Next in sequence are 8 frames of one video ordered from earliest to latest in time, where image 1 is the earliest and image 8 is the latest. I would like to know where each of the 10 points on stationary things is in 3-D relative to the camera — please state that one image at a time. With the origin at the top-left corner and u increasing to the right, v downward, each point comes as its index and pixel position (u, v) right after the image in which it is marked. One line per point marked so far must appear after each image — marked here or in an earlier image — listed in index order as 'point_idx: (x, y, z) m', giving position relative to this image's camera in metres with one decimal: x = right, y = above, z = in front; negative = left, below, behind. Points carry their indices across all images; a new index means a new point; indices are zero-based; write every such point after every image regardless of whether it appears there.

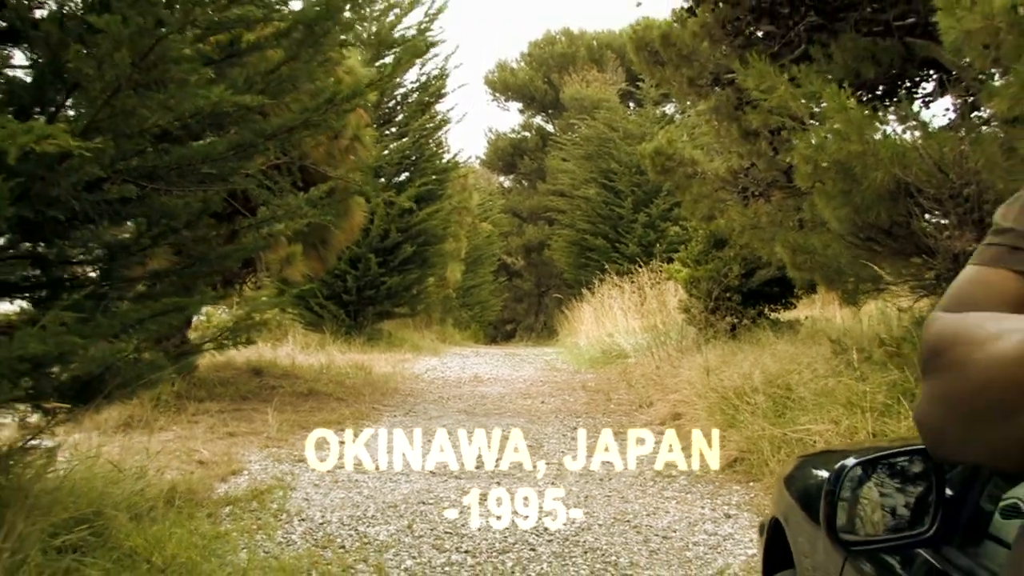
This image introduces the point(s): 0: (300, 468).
0: (-0.8, -0.7, +5.6) m
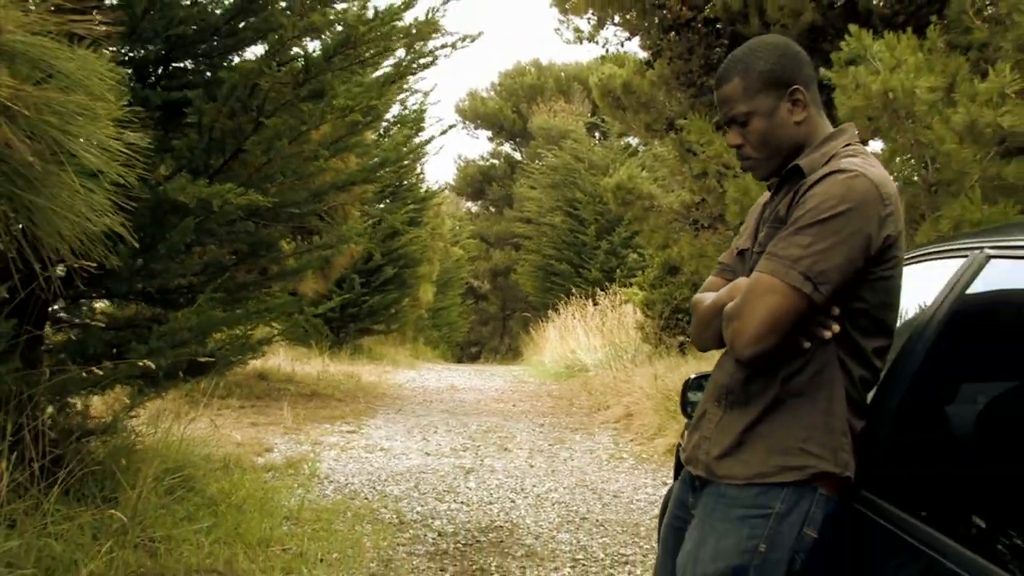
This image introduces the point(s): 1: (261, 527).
0: (-0.9, -0.8, +6.9) m
1: (-0.8, -0.8, +4.5) m
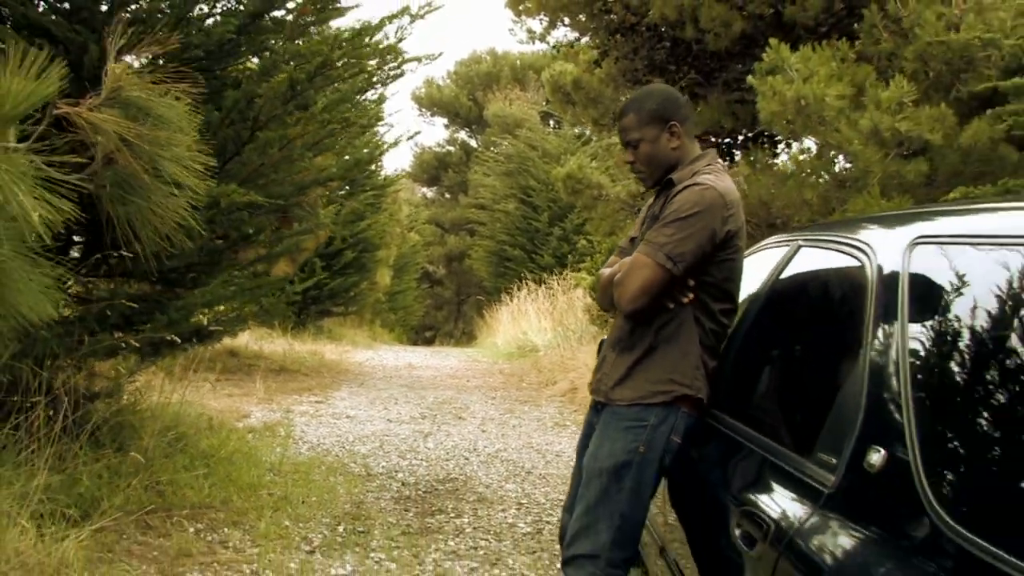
0: (-1.2, -0.7, +7.6) m
1: (-1.0, -0.7, +5.2) m
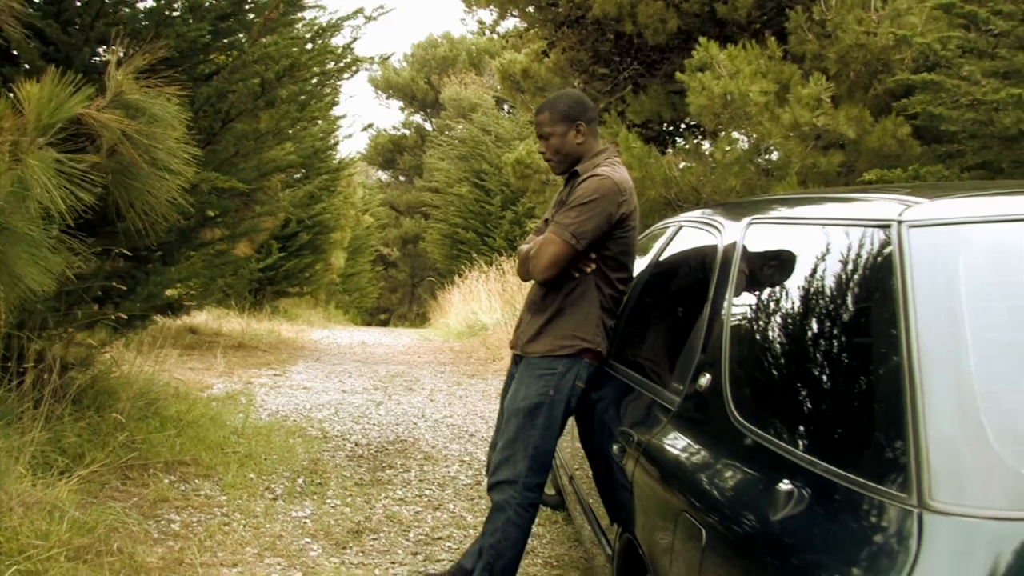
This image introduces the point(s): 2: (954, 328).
0: (-1.5, -0.6, +8.1) m
1: (-1.2, -0.6, +5.7) m
2: (+0.5, 0.0, +1.7) m
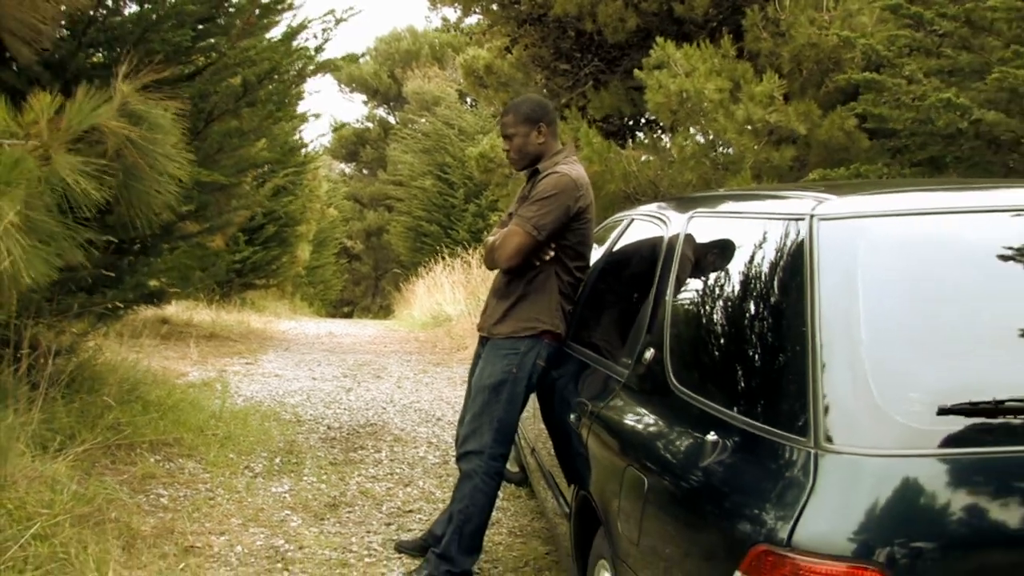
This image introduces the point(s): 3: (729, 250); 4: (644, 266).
0: (-1.7, -0.5, +8.3) m
1: (-1.3, -0.6, +6.0) m
2: (+0.5, 0.0, +2.0) m
3: (+0.4, +0.1, +2.6) m
4: (+0.3, +0.1, +3.1) m
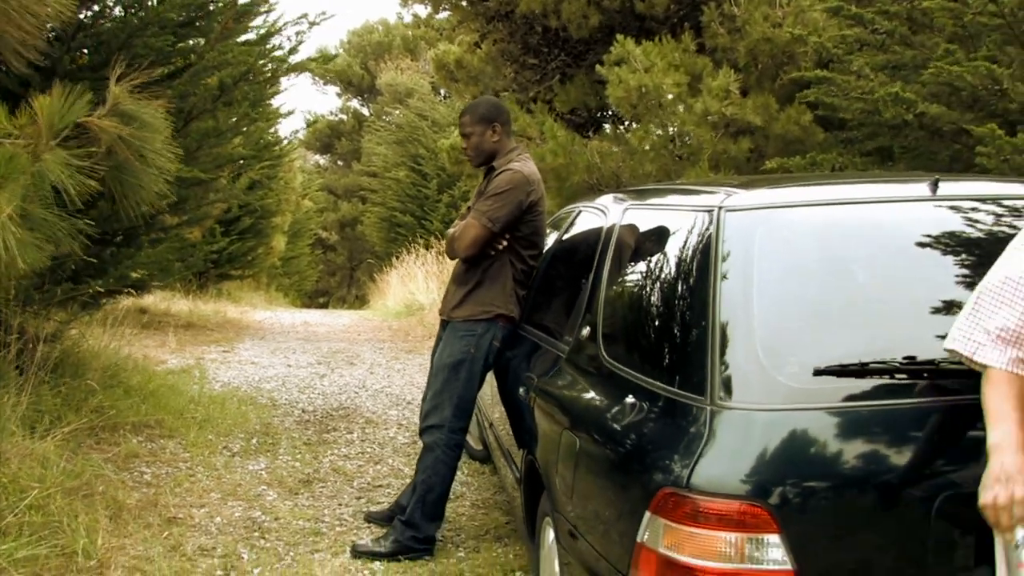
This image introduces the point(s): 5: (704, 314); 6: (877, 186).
0: (-1.9, -0.4, +8.6) m
1: (-1.5, -0.5, +6.3) m
2: (+0.4, 0.0, +2.3) m
3: (+0.3, +0.1, +2.9) m
4: (+0.2, +0.1, +3.4) m
5: (+0.3, 0.0, +2.3) m
6: (+0.7, +0.2, +2.7) m
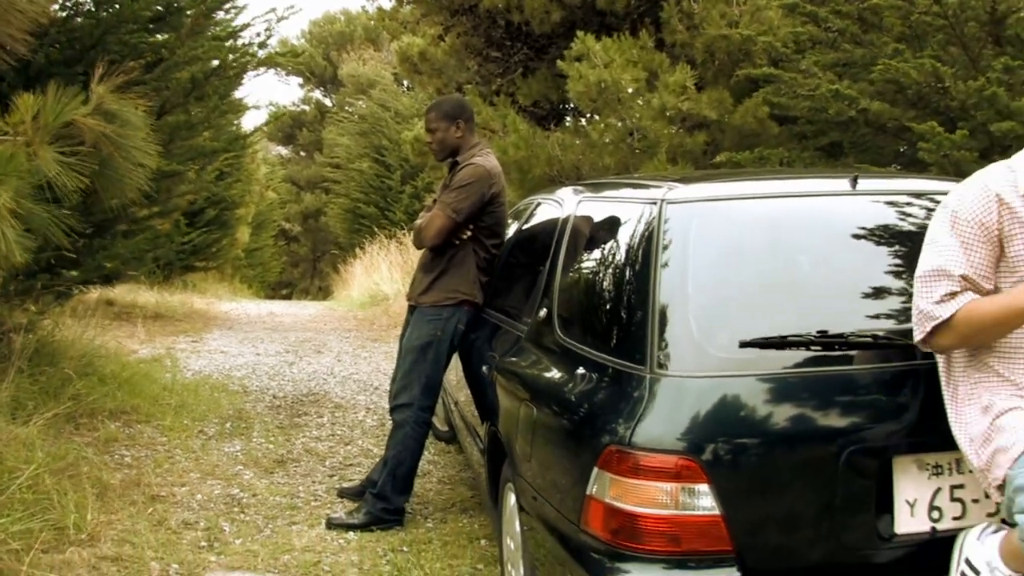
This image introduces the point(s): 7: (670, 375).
0: (-2.1, -0.4, +8.8) m
1: (-1.7, -0.5, +6.5) m
2: (+0.3, 0.0, +2.5) m
3: (+0.2, +0.1, +3.1) m
4: (+0.1, +0.1, +3.7) m
5: (+0.2, 0.0, +2.5) m
6: (+0.6, +0.2, +2.9) m
7: (+0.3, -0.1, +2.3) m
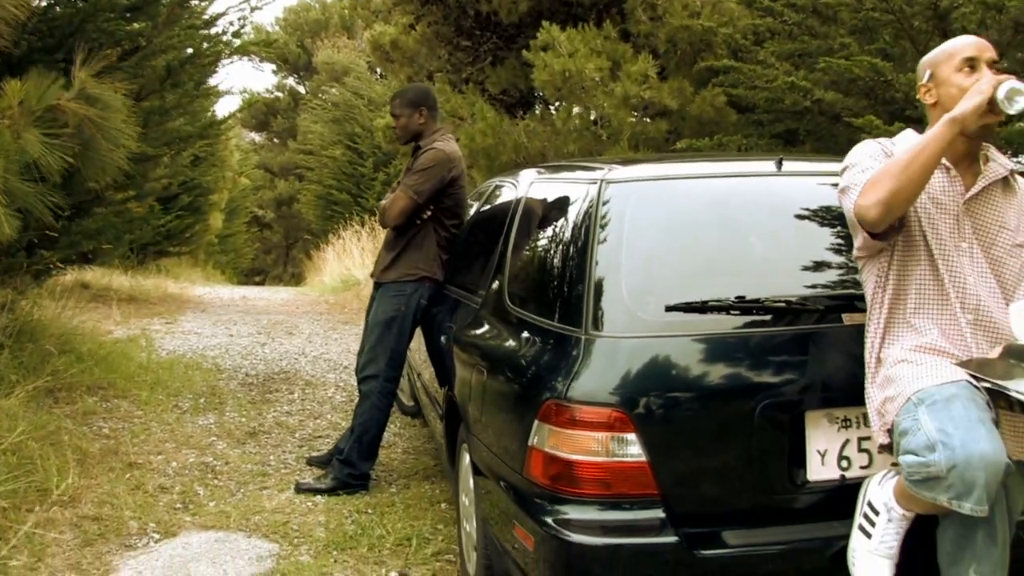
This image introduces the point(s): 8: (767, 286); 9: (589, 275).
0: (-2.3, -0.3, +9.0) m
1: (-1.8, -0.4, +6.7) m
2: (+0.2, +0.1, +2.8) m
3: (+0.1, +0.2, +3.4) m
4: (0.0, +0.2, +3.9) m
5: (+0.2, 0.0, +2.8) m
6: (+0.5, +0.3, +3.2) m
7: (+0.2, -0.1, +2.6) m
8: (+0.5, 0.0, +2.7) m
9: (+0.2, 0.0, +2.7) m
